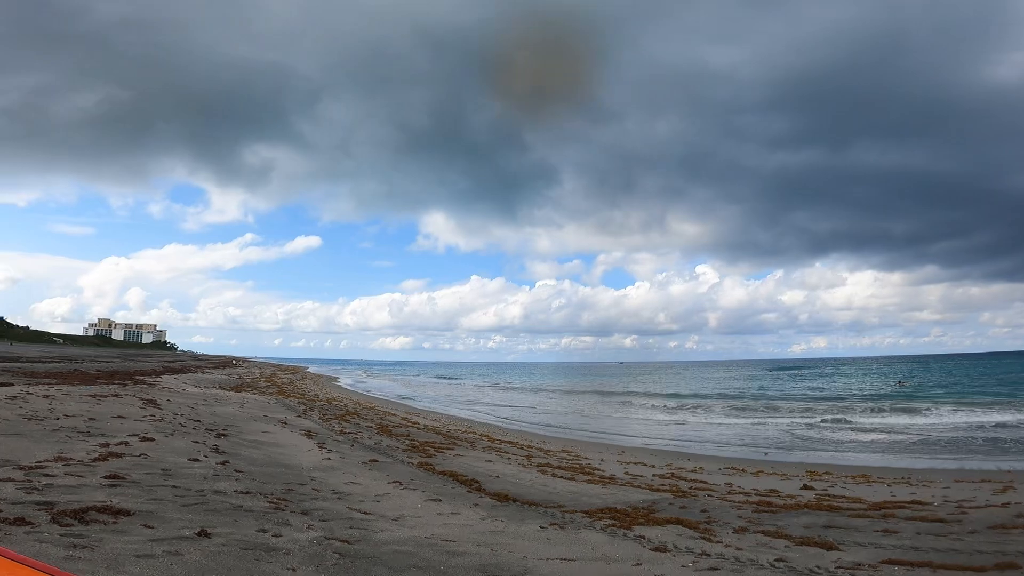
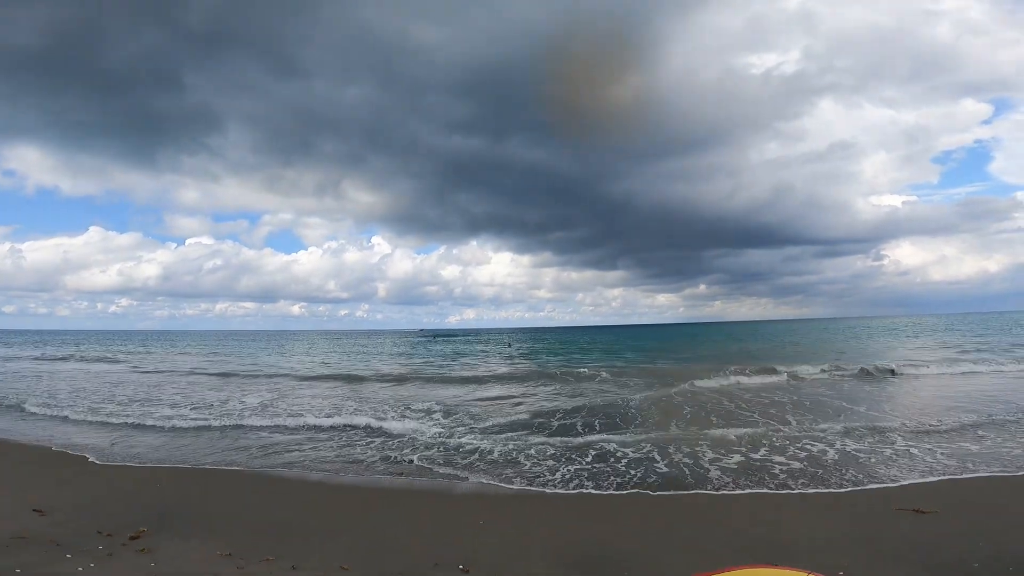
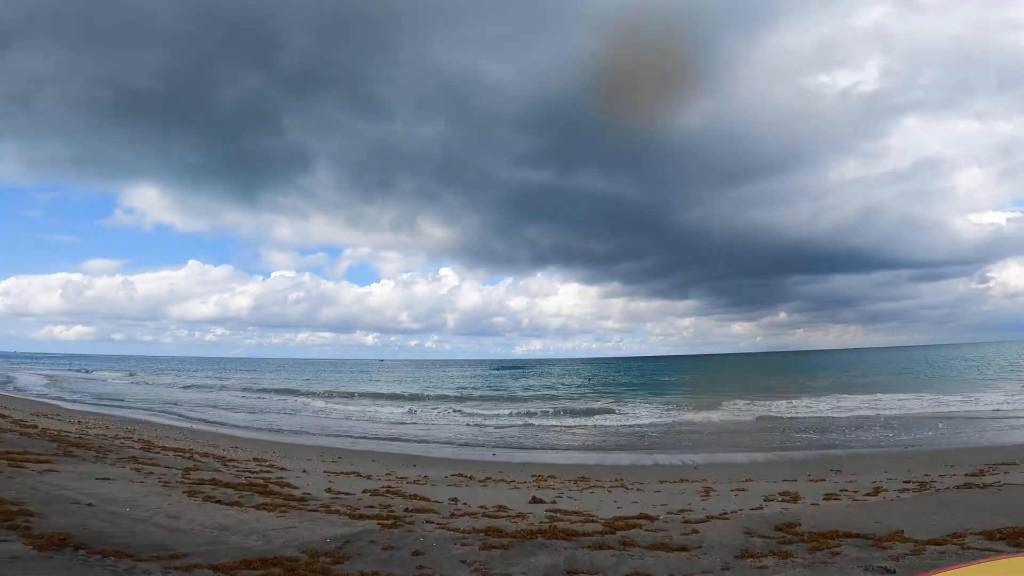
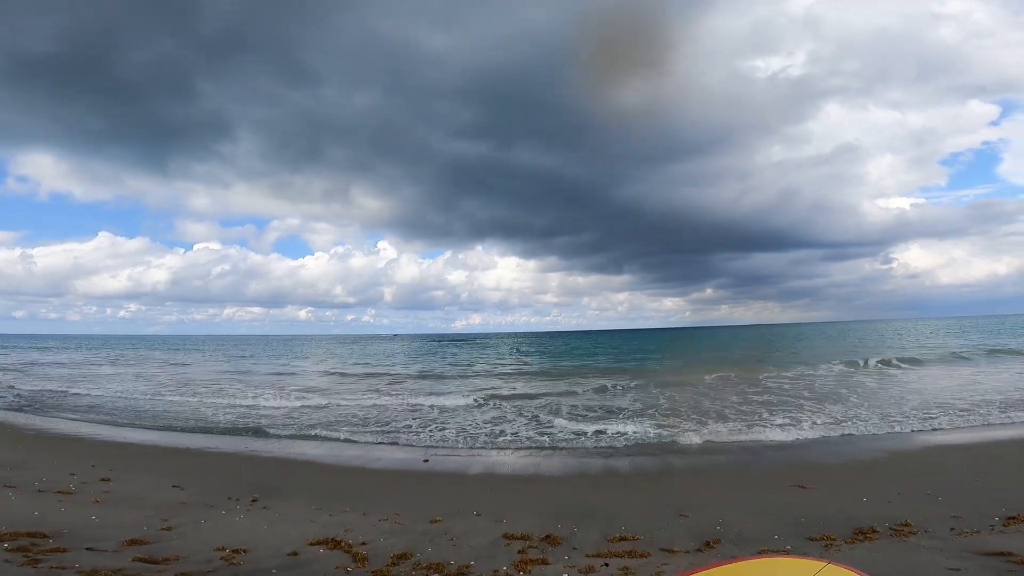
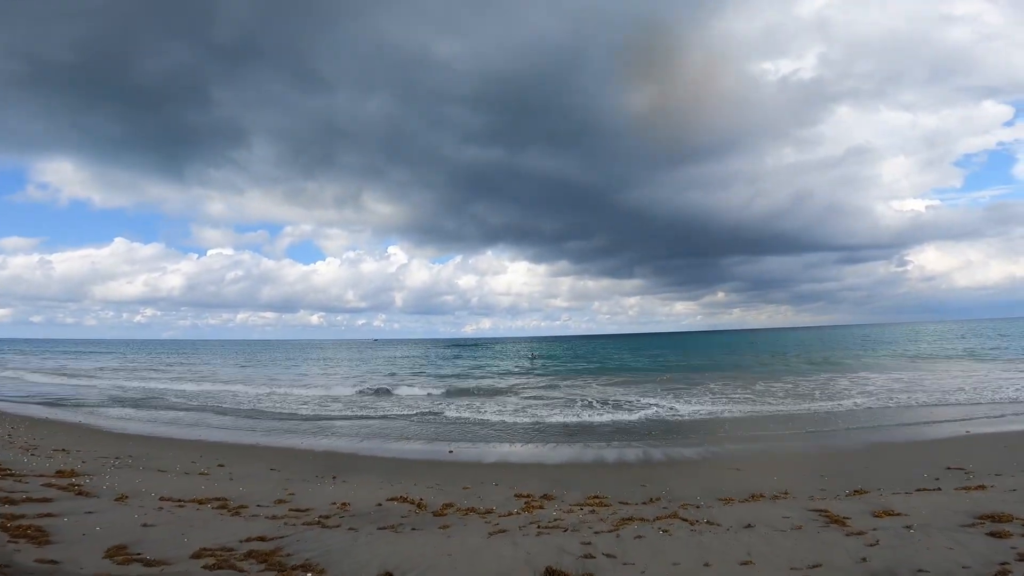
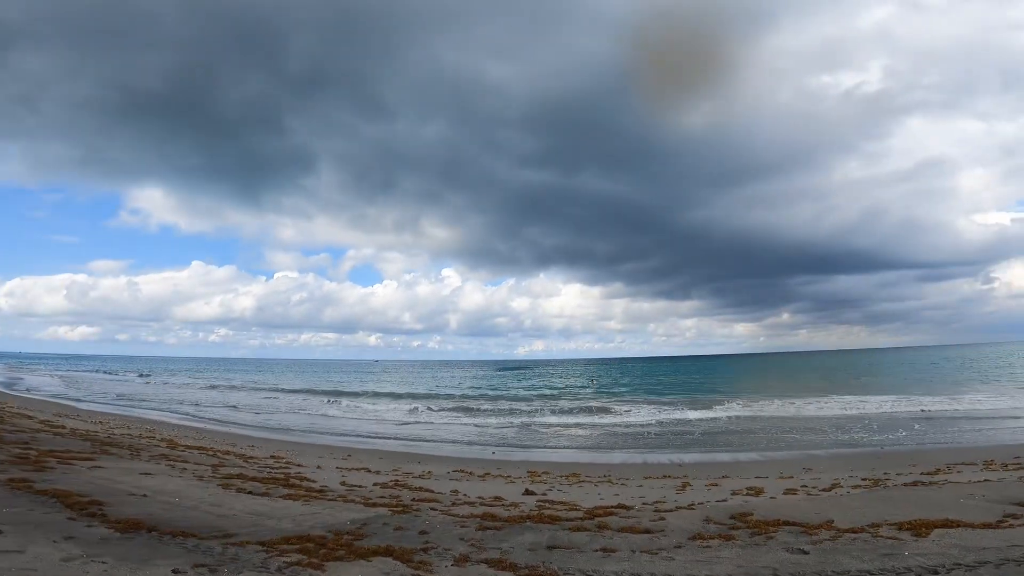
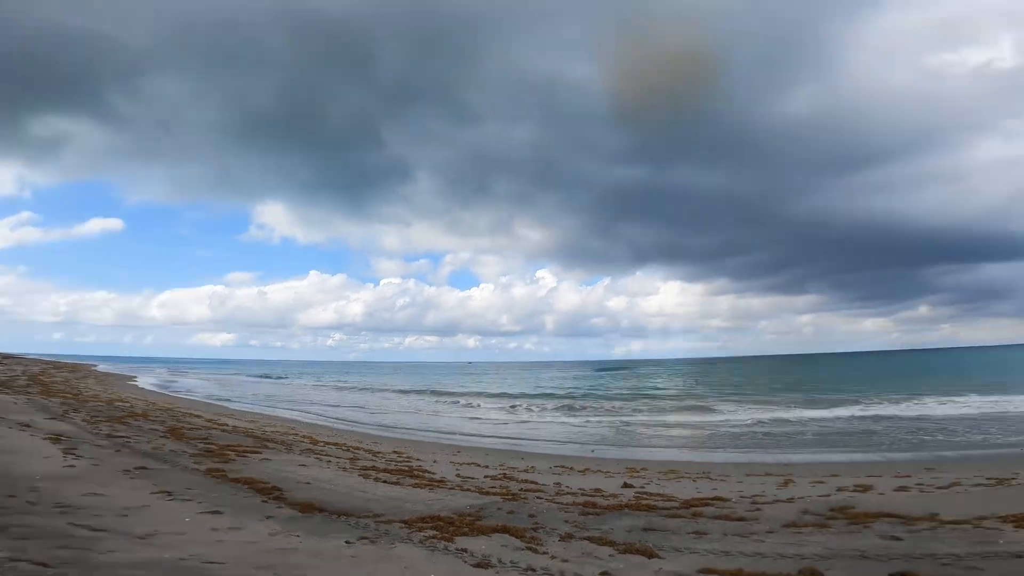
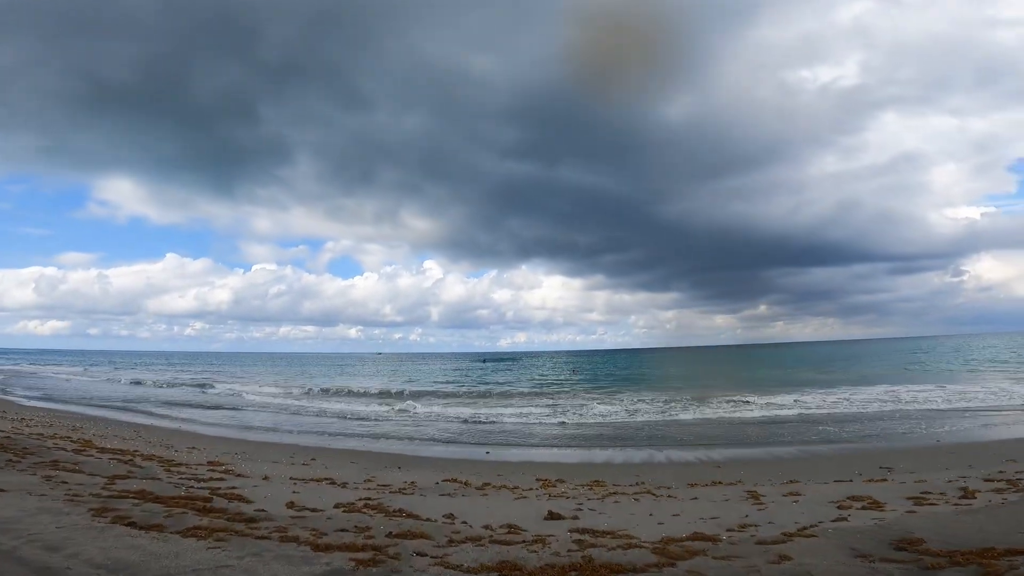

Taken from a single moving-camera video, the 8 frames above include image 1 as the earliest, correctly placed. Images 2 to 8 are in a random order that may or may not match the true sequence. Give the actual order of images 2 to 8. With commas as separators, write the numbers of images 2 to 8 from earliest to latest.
7, 6, 3, 8, 5, 4, 2
